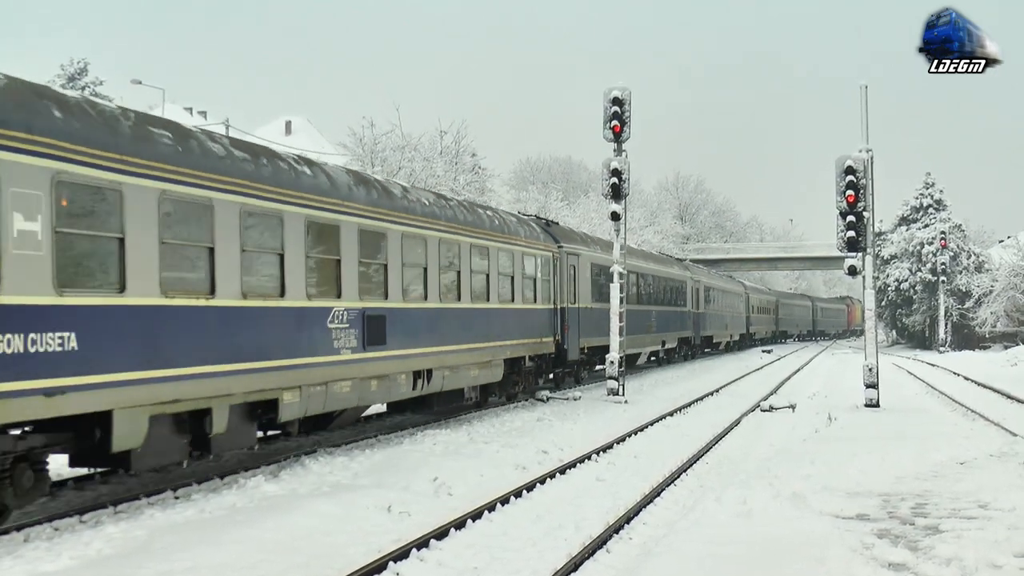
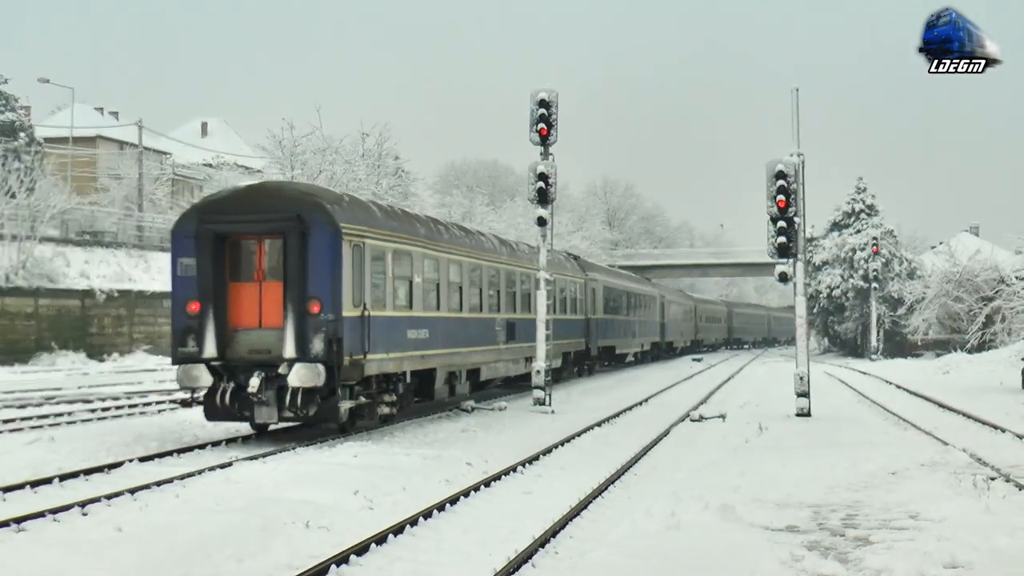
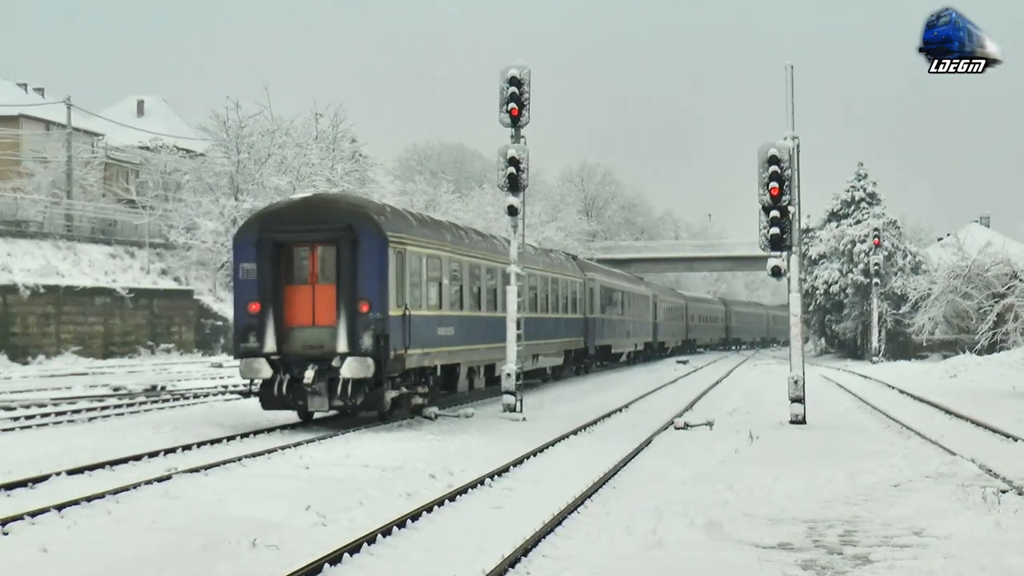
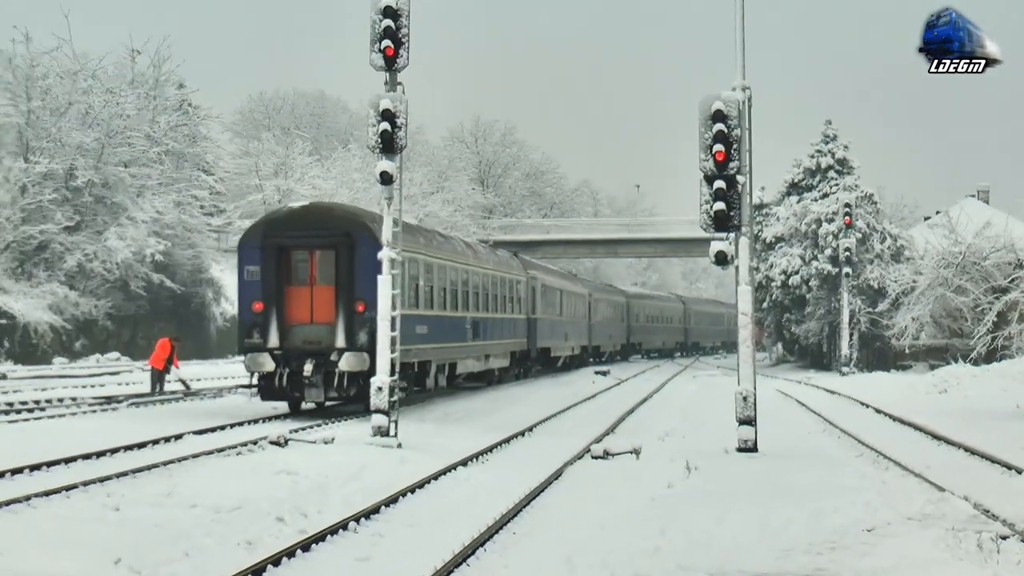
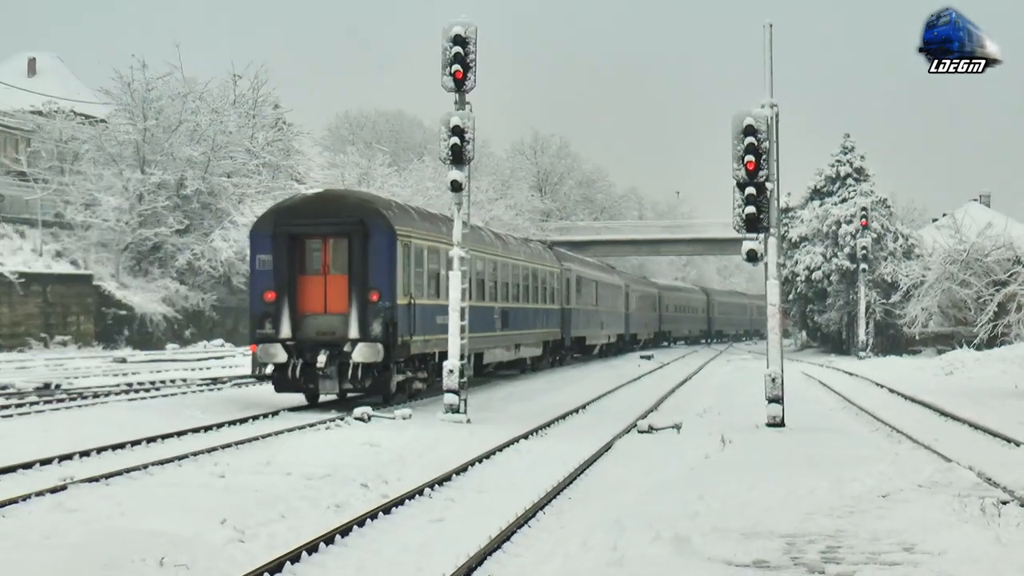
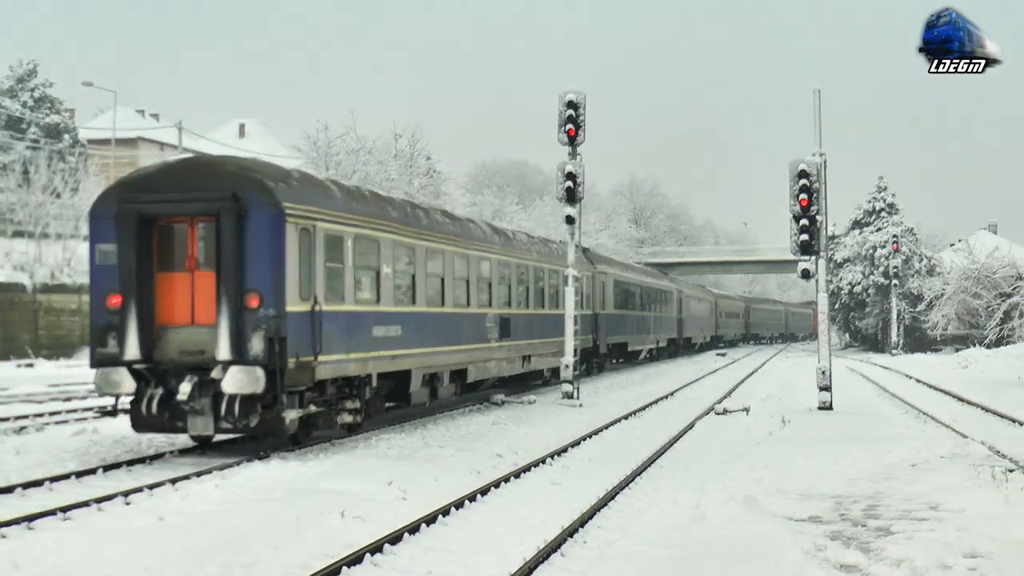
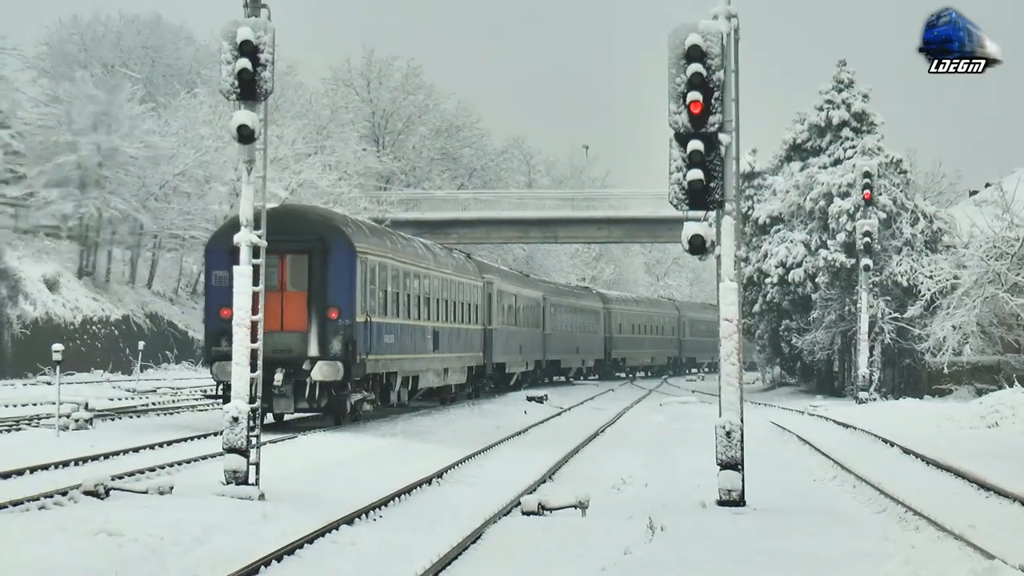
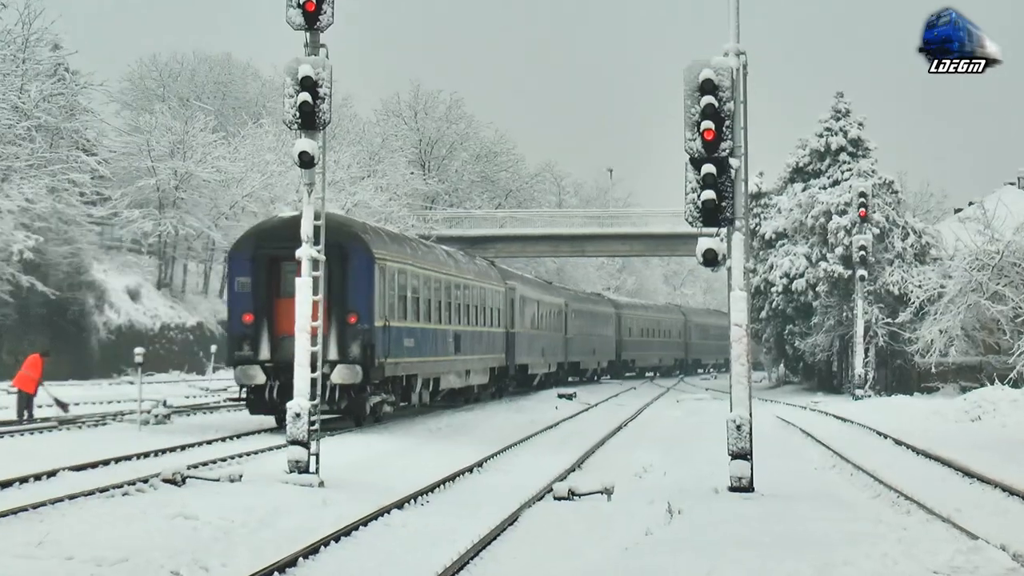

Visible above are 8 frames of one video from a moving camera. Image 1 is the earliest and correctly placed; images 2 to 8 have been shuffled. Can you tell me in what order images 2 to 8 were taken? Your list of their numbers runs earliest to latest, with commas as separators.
6, 2, 3, 5, 4, 8, 7
